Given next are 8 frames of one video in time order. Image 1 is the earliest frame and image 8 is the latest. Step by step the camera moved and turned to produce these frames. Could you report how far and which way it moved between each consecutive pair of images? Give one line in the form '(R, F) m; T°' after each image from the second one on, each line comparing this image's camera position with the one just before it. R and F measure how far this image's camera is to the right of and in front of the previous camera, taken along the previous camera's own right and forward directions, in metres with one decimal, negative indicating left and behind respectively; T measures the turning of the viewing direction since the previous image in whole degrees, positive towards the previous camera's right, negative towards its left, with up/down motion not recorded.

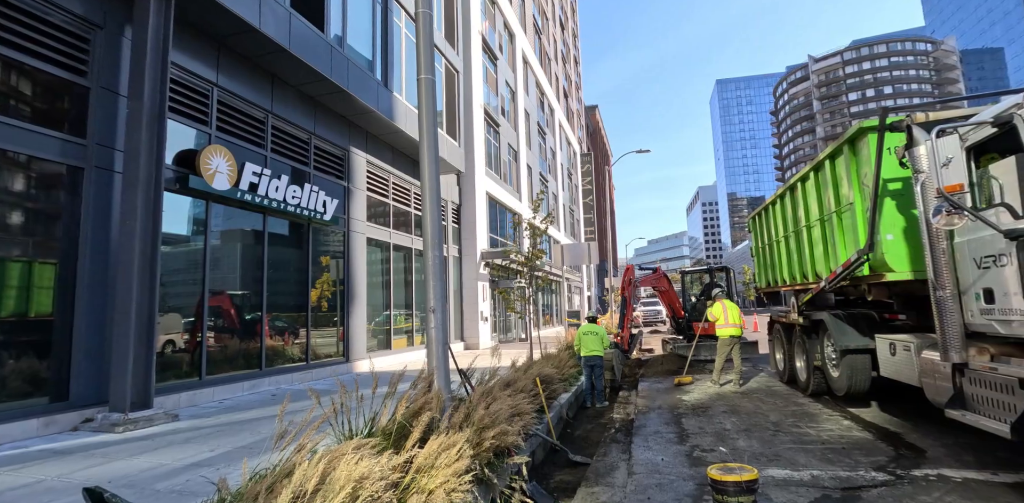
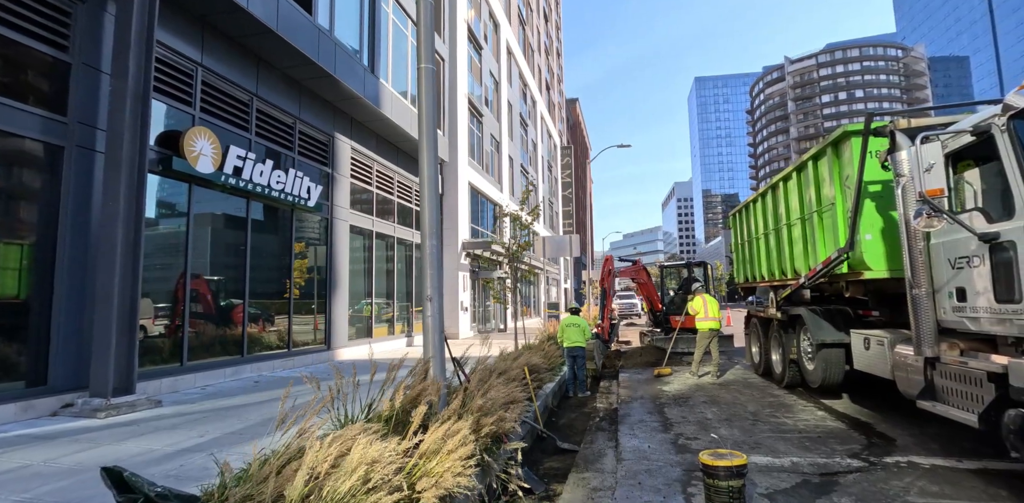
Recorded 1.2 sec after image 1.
(-0.2, -0.1) m; +3°
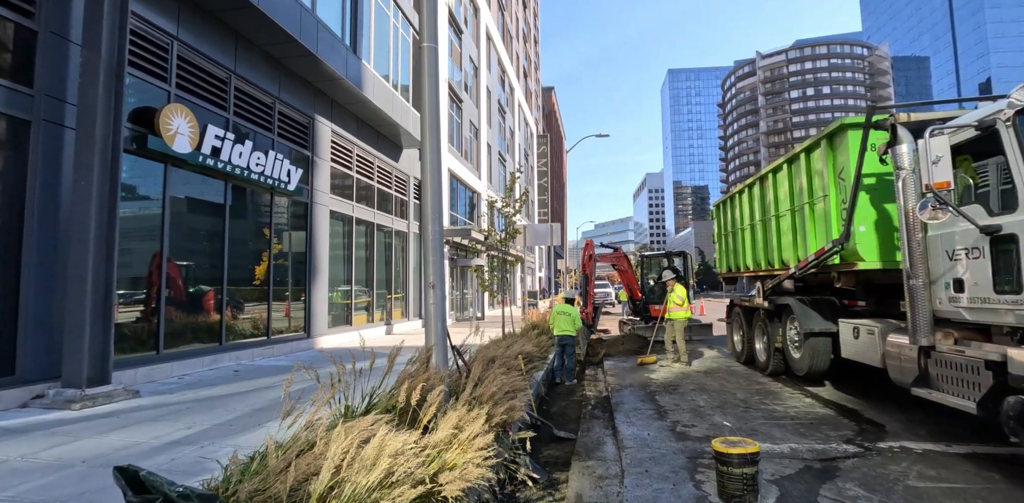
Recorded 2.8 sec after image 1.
(-0.3, +0.1) m; +3°
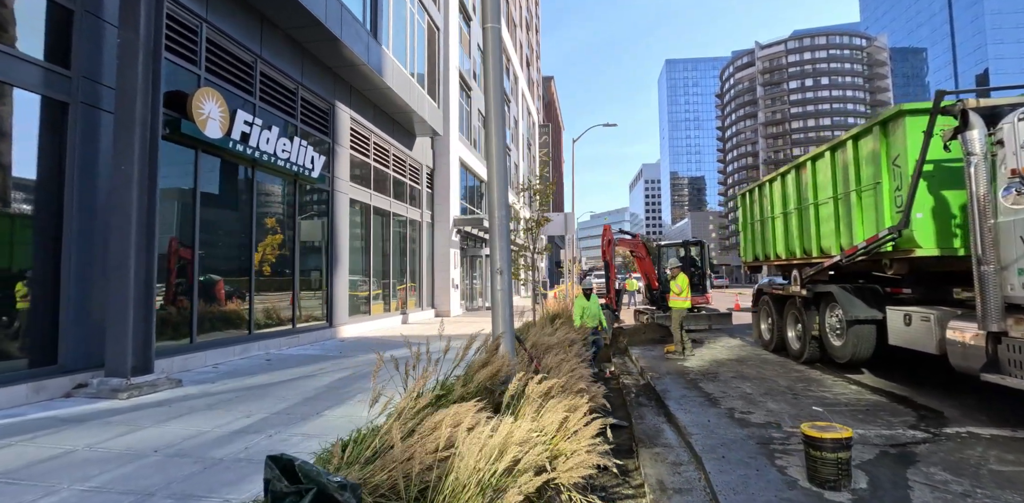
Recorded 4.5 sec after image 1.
(-0.7, +0.1) m; +1°
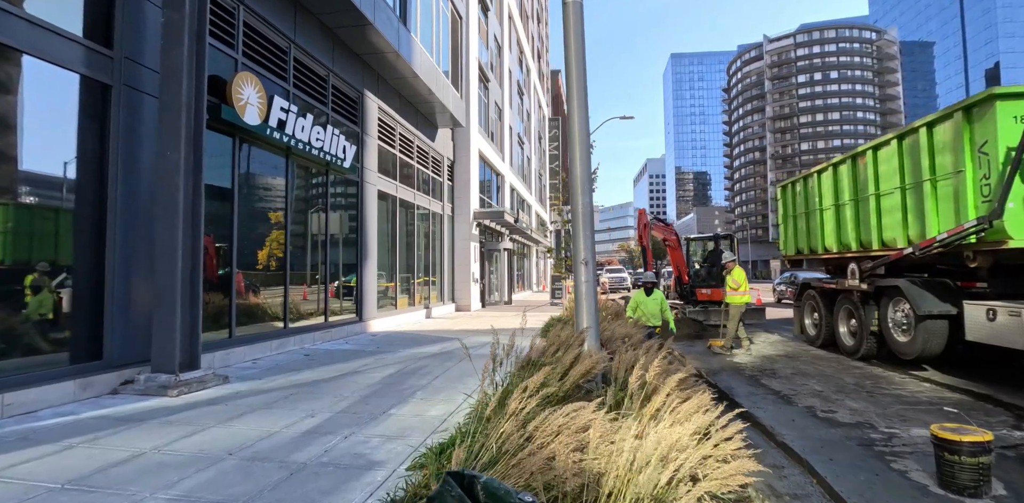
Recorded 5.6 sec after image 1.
(-0.8, +0.3) m; 0°
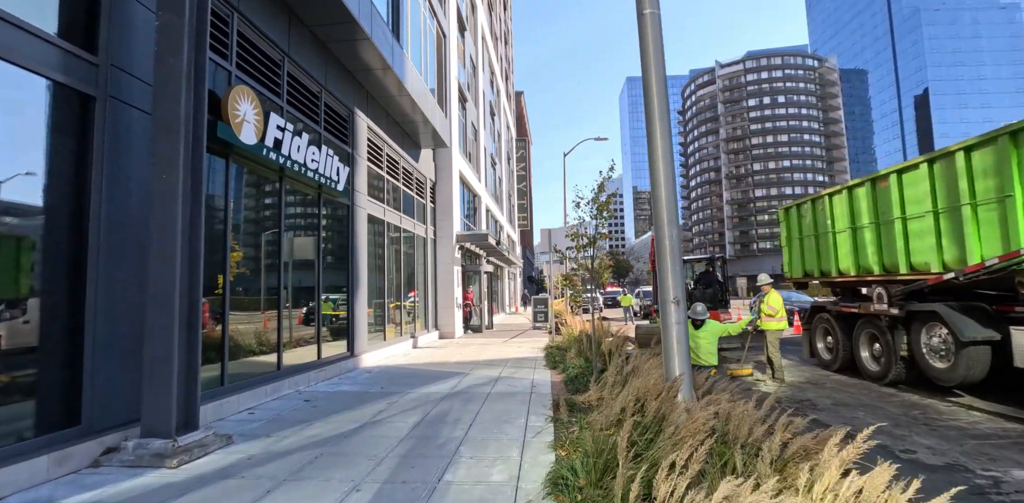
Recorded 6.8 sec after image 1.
(-1.0, +0.6) m; +5°
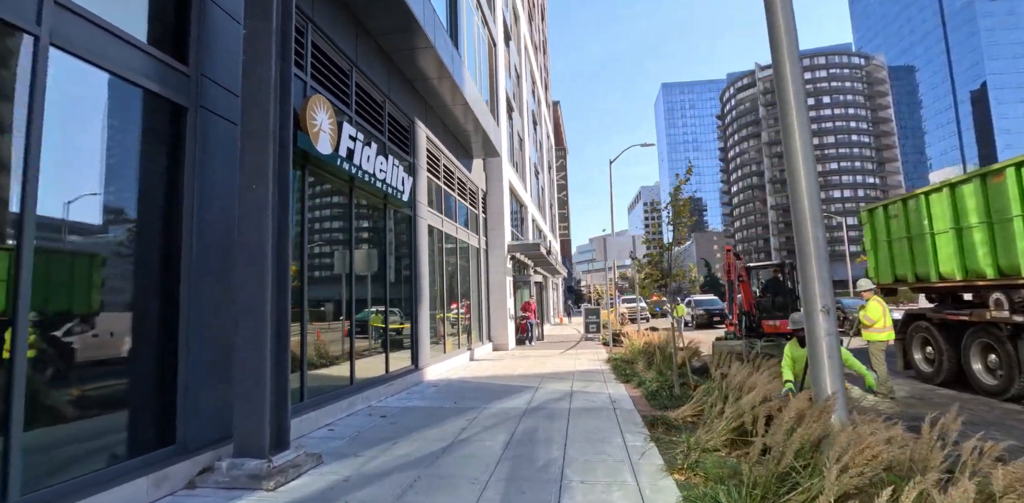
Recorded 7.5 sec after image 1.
(-0.7, +0.3) m; -4°
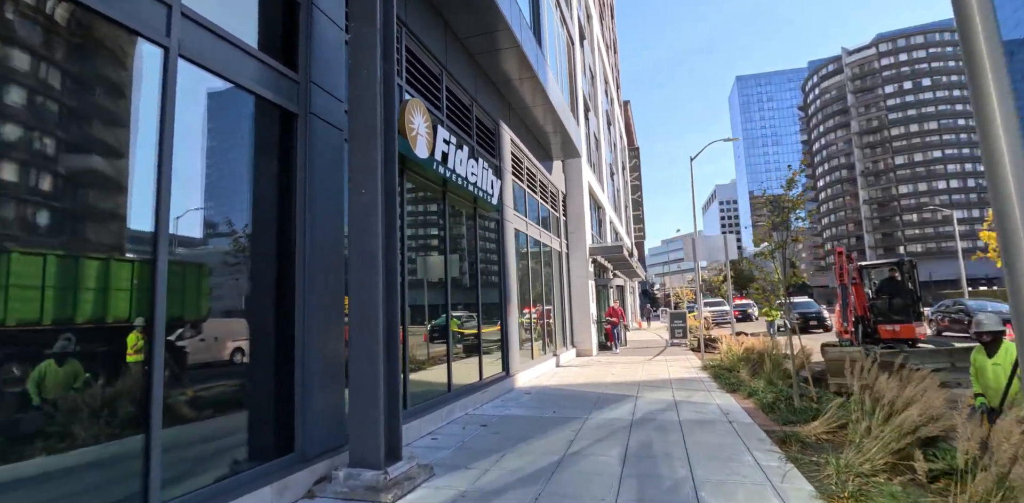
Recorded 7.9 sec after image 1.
(-0.5, +0.3) m; -7°
